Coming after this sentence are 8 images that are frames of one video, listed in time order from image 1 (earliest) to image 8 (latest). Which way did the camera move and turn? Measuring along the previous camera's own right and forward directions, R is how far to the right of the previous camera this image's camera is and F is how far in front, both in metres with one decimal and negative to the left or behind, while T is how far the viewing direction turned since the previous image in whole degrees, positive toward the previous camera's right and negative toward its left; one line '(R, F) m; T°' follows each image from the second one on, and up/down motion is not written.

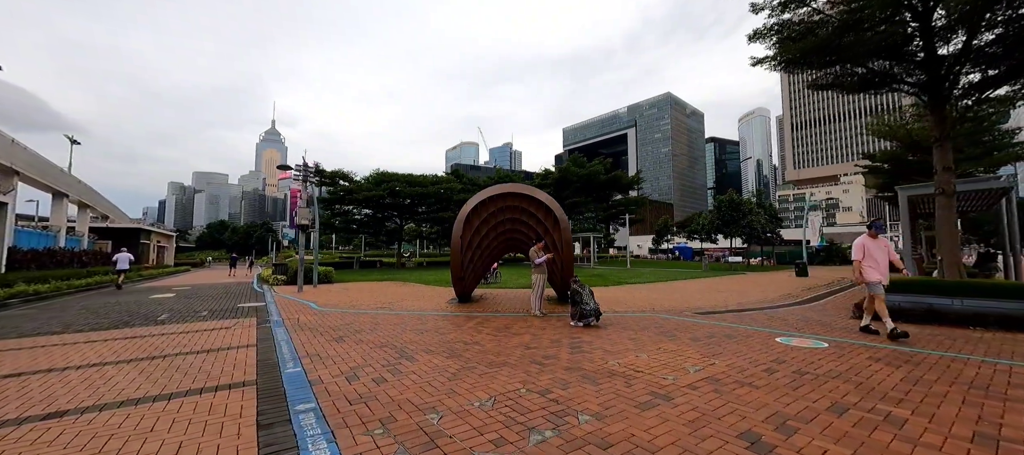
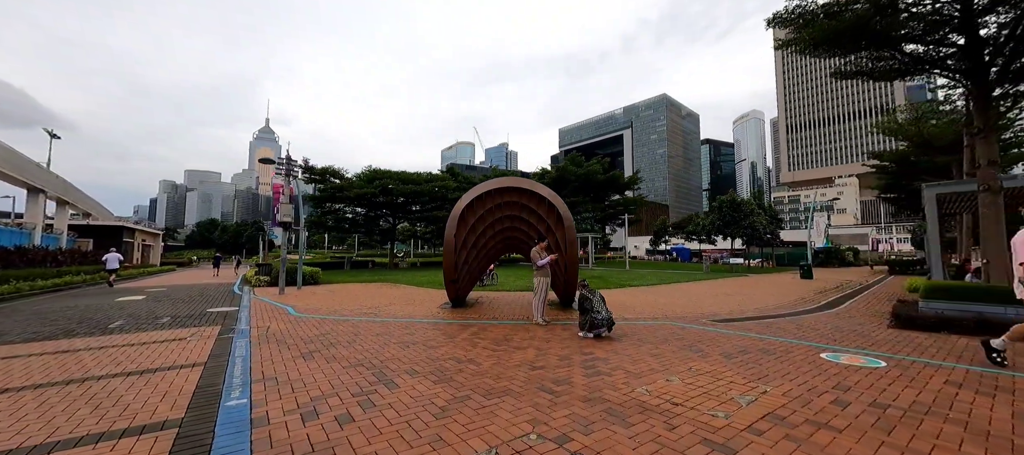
(-0.1, +0.9) m; +1°
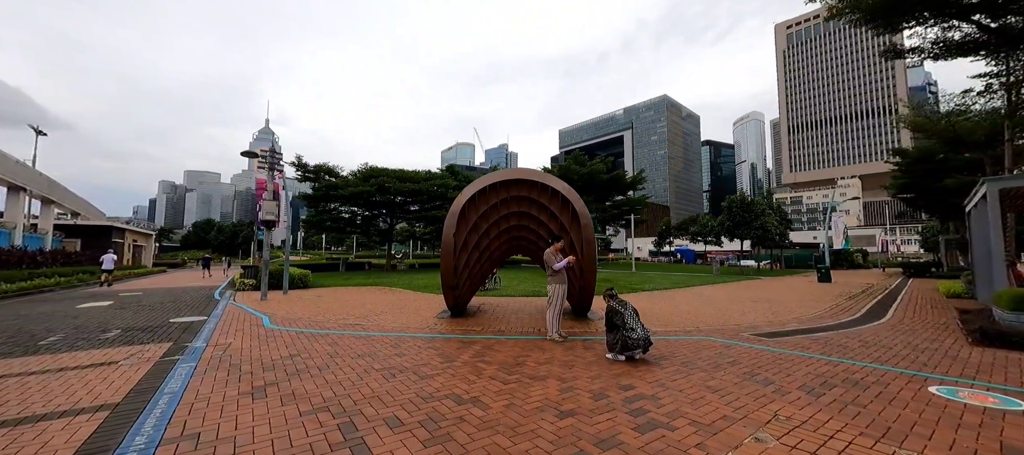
(-0.2, +1.2) m; 0°
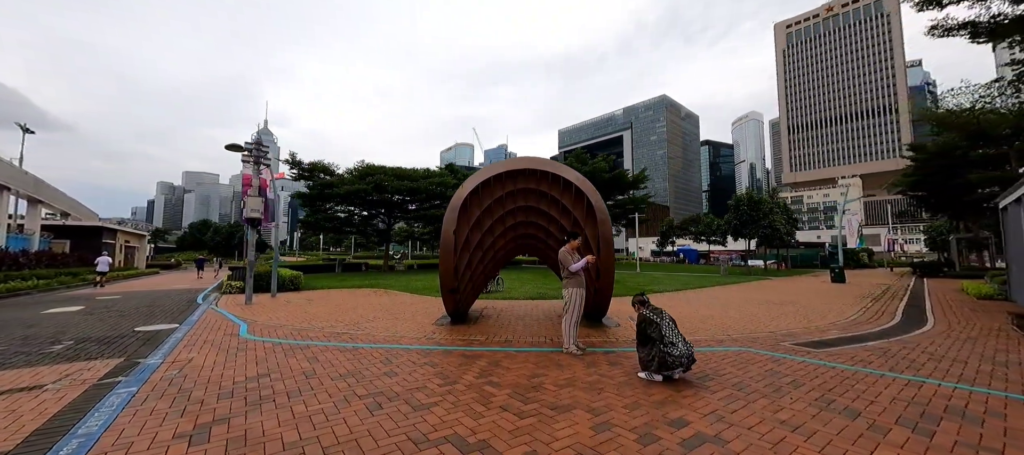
(-0.2, +0.9) m; 0°
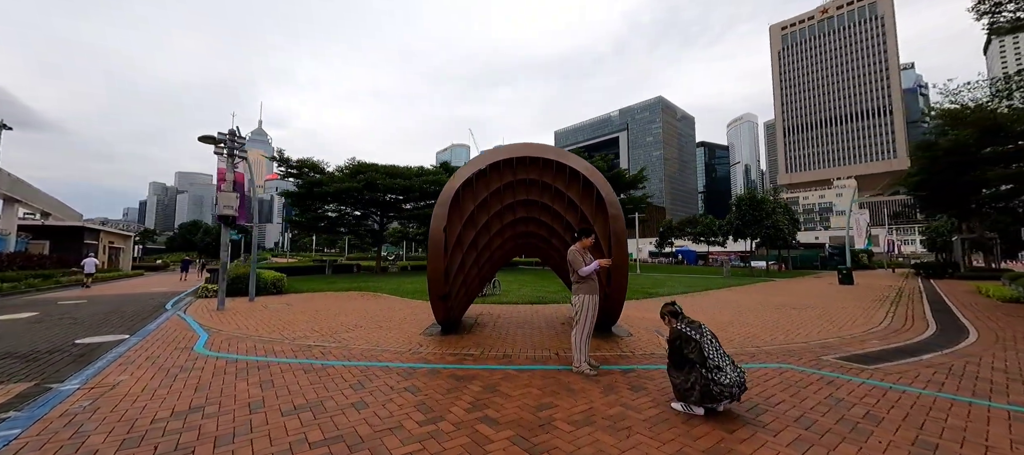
(0.0, +0.9) m; +1°
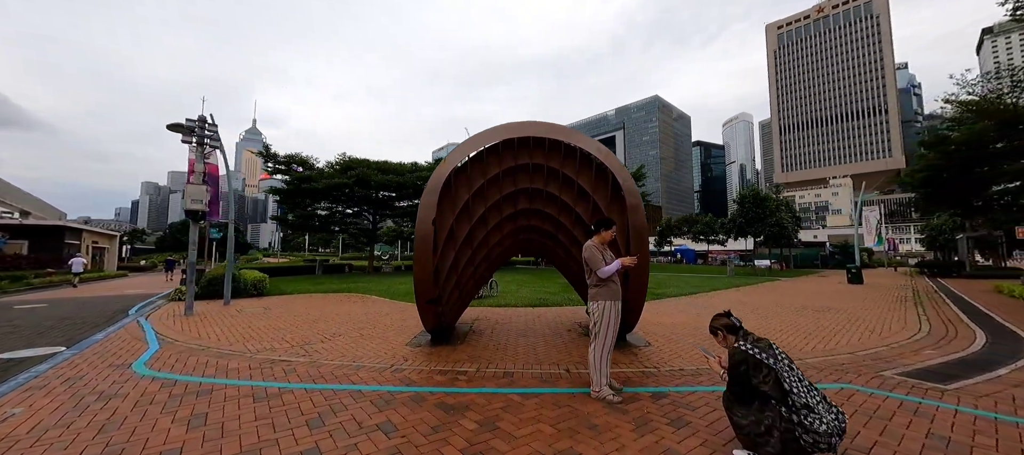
(-0.1, +0.9) m; +1°
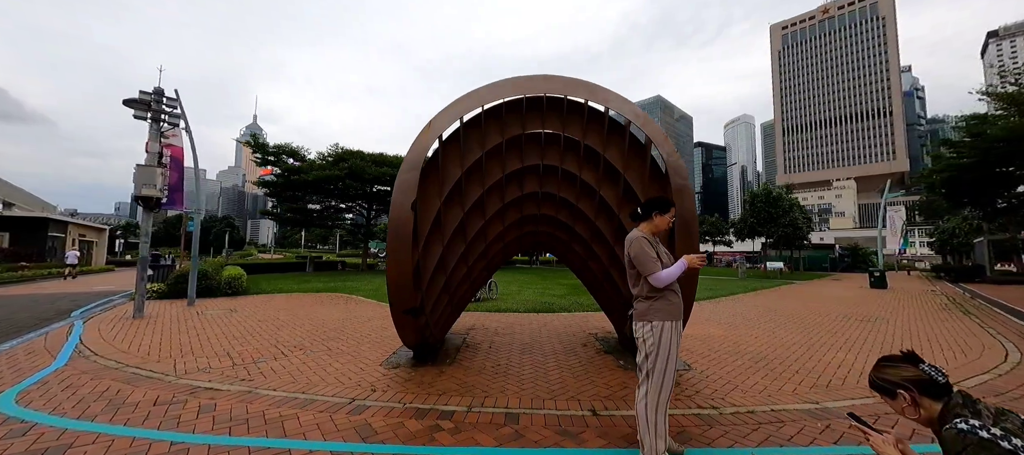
(-0.1, +1.2) m; 0°
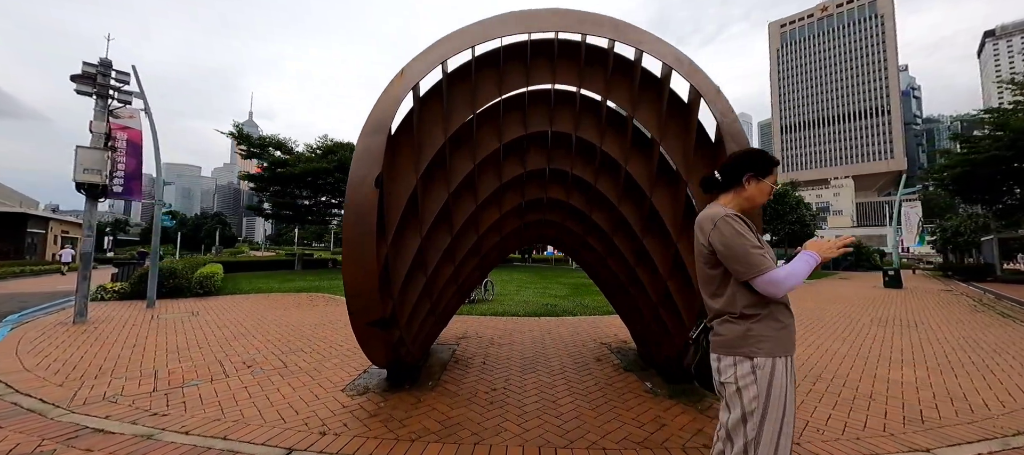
(0.0, +1.0) m; 0°
